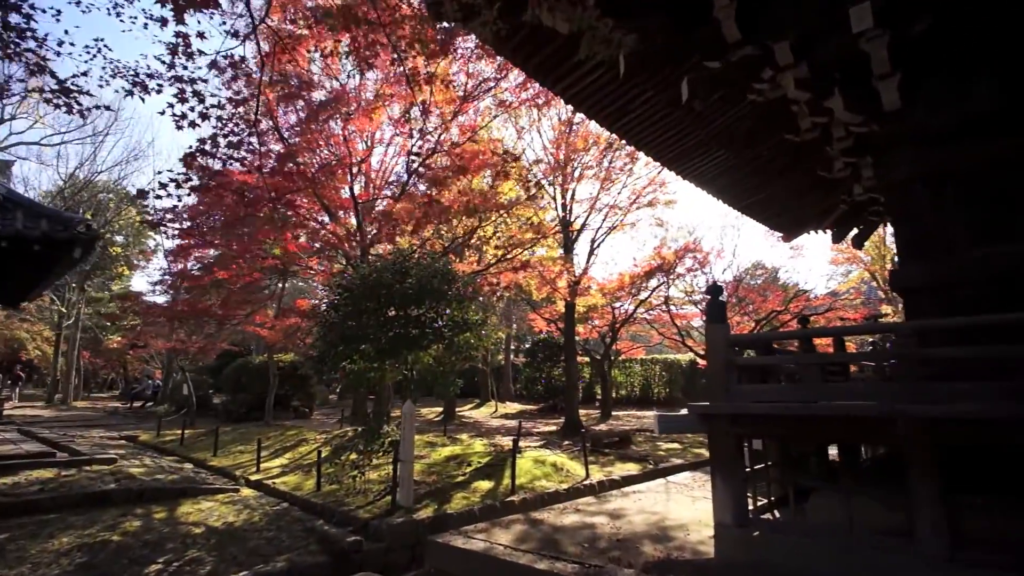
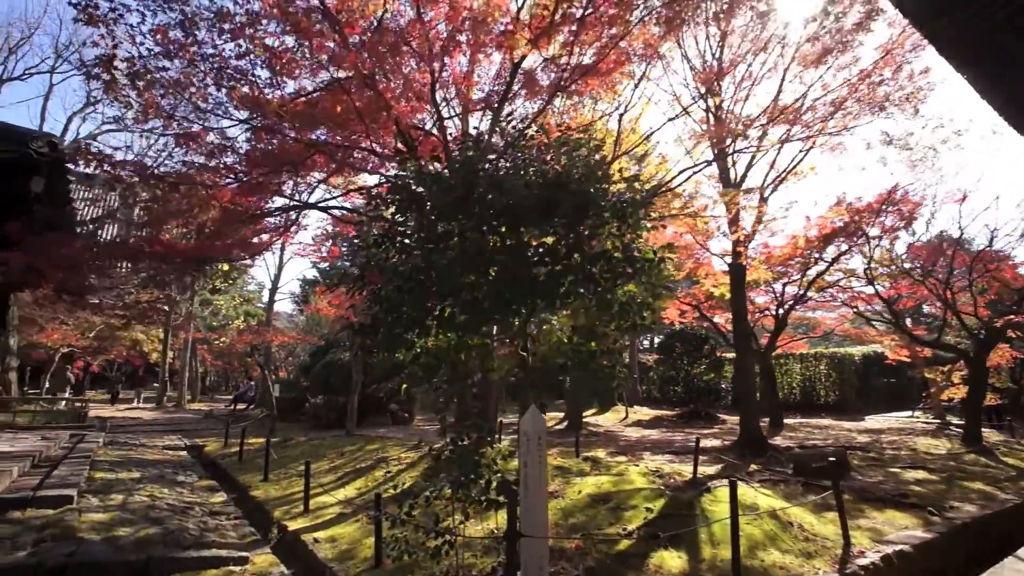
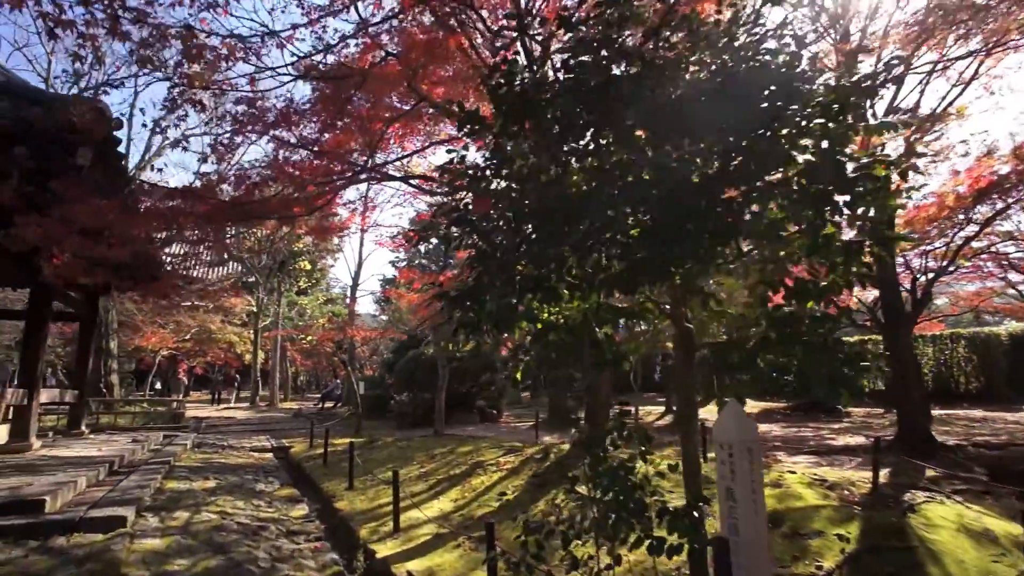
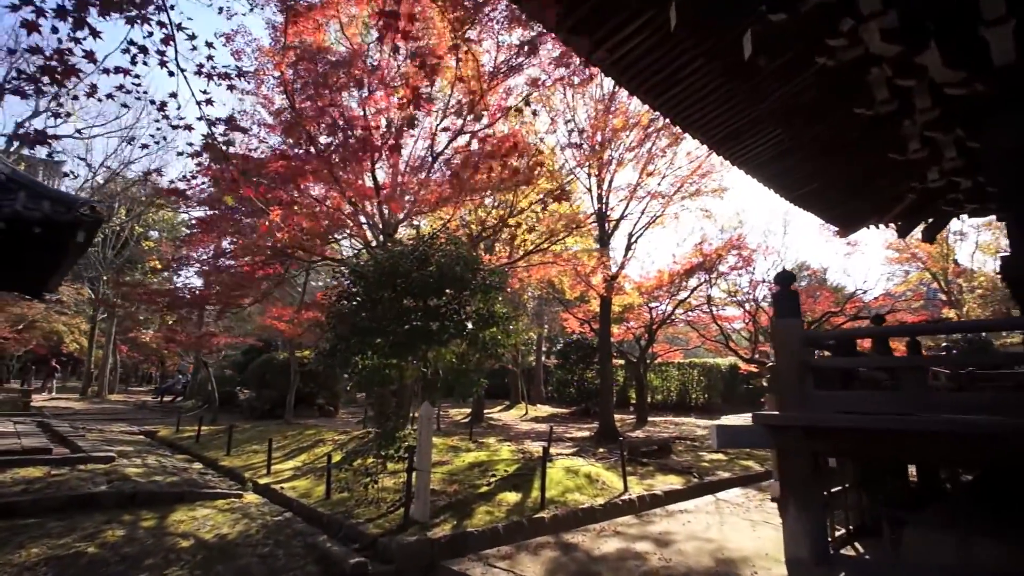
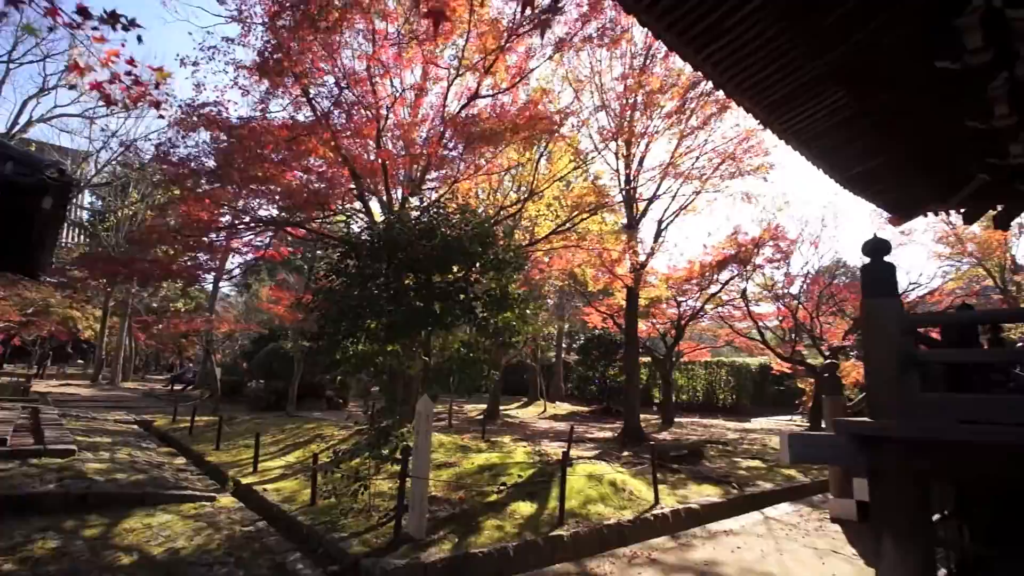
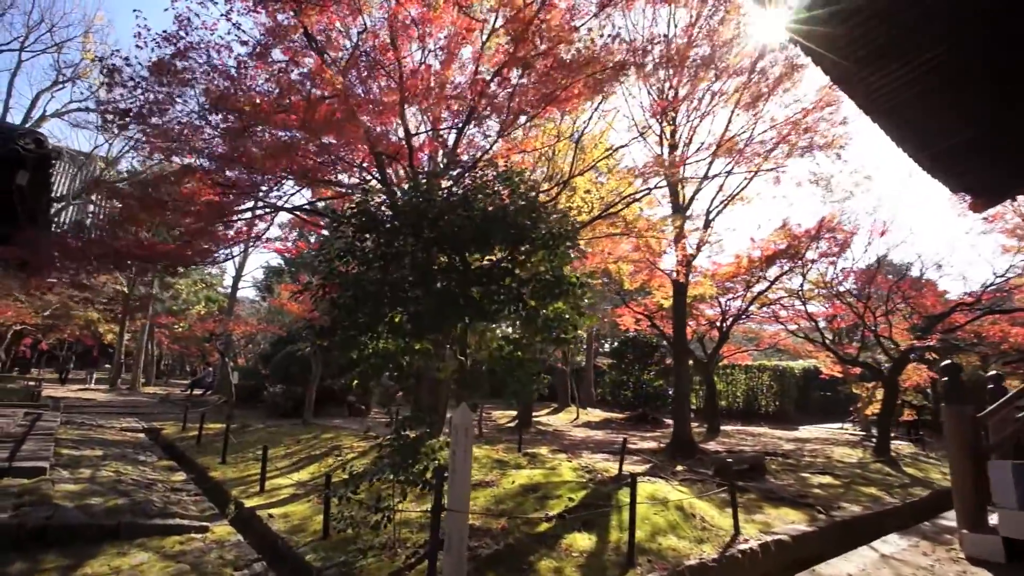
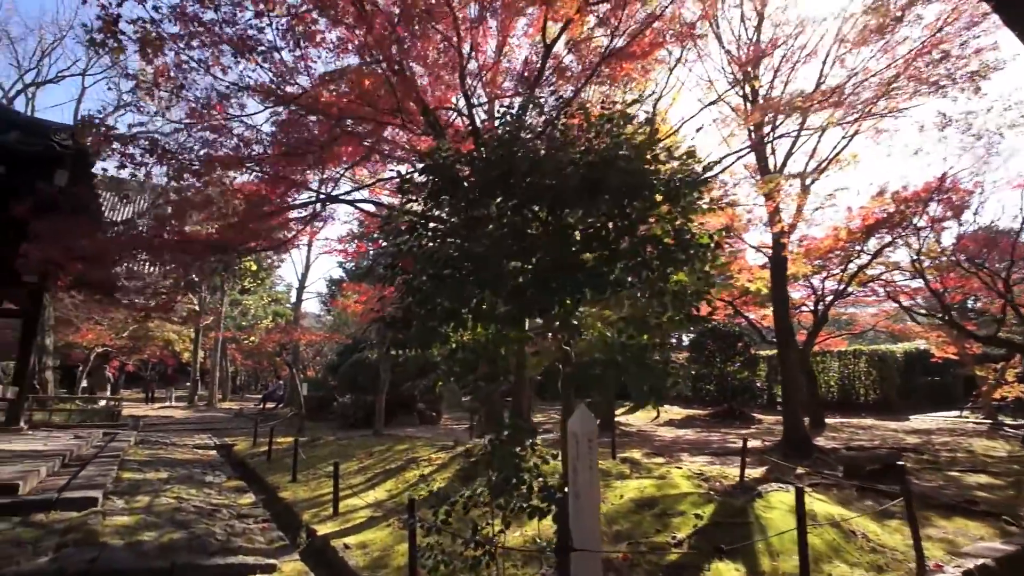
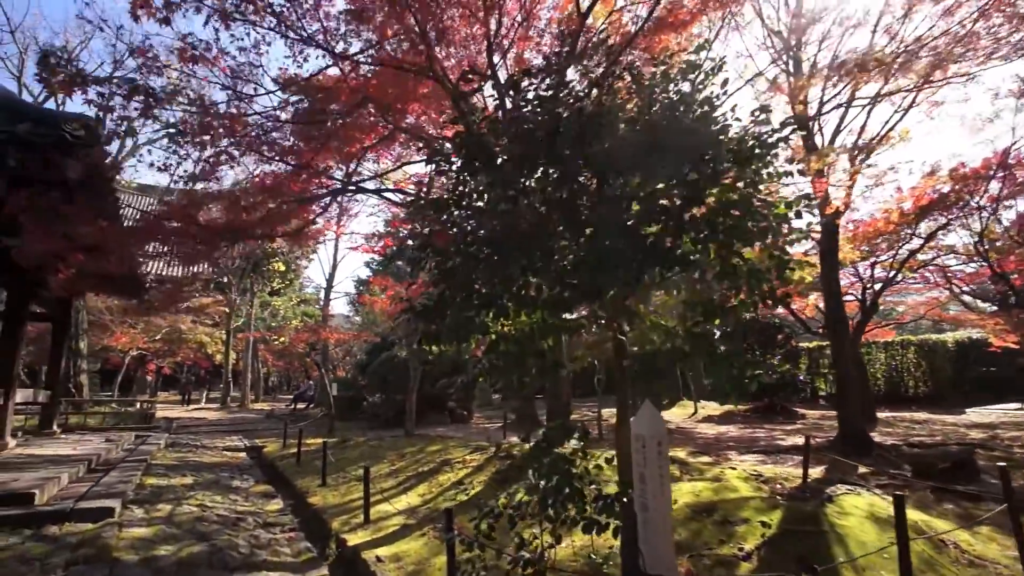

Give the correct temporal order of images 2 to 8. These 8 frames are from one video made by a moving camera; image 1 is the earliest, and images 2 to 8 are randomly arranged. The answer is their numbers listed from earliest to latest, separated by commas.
4, 5, 6, 2, 7, 8, 3
